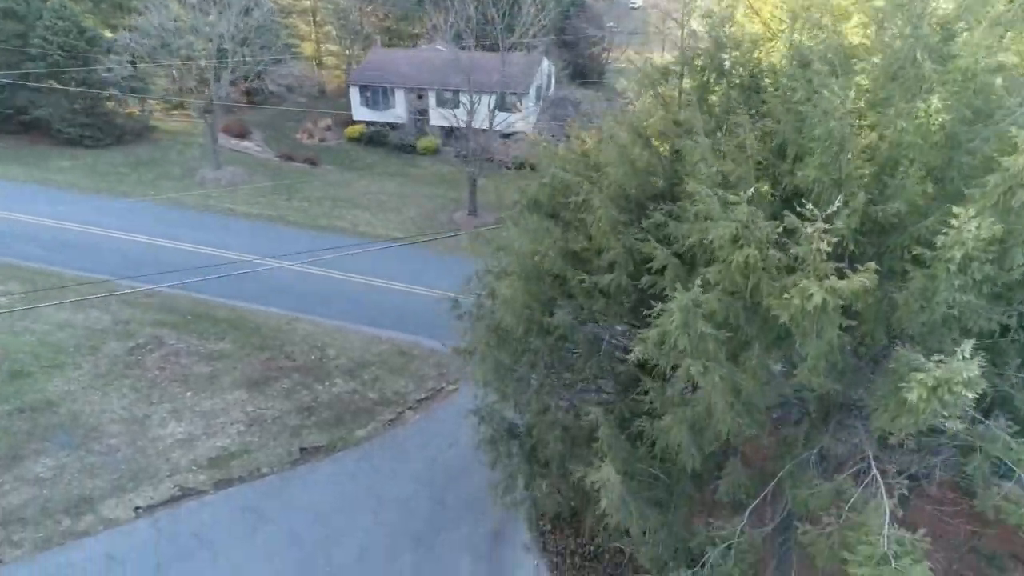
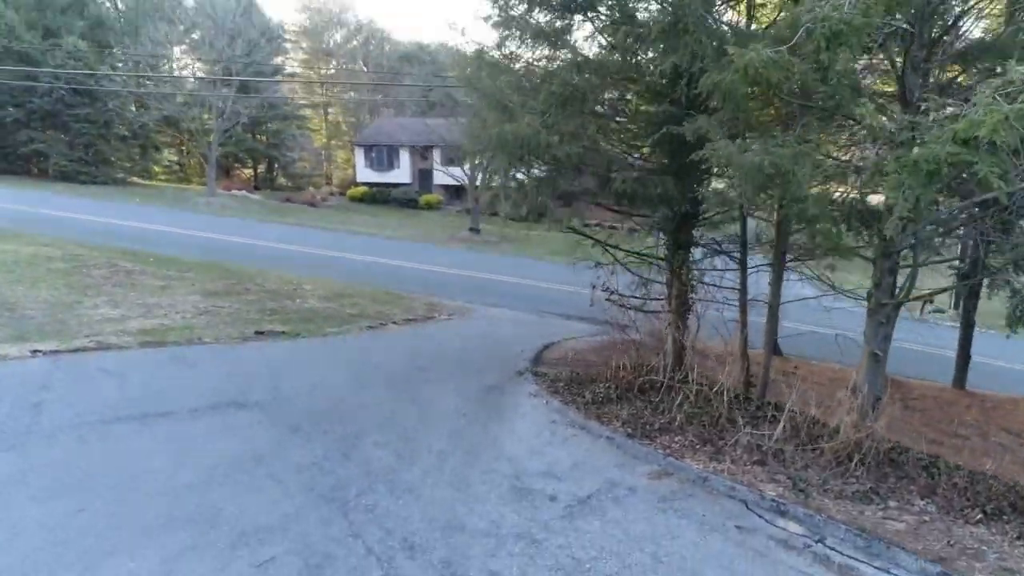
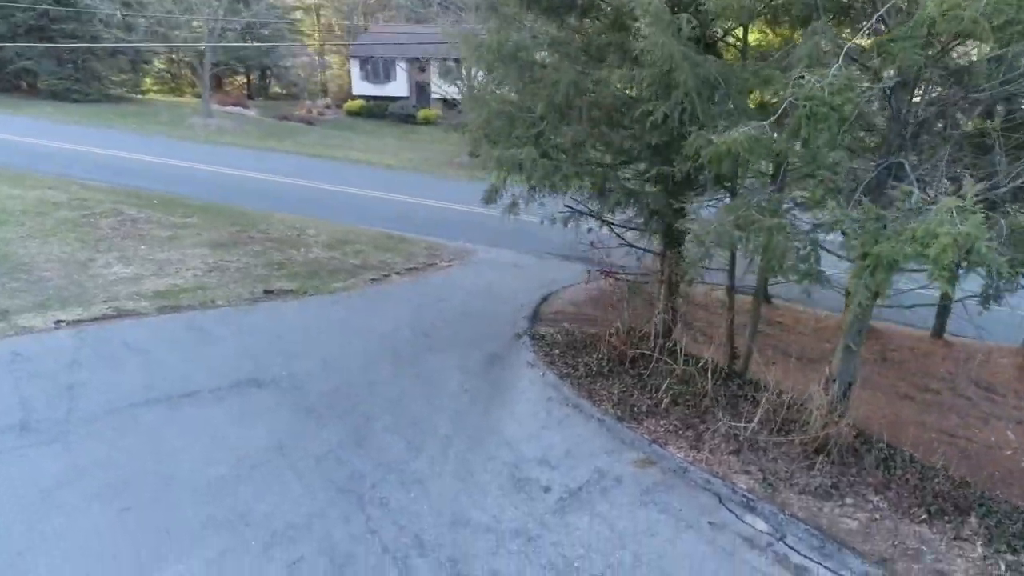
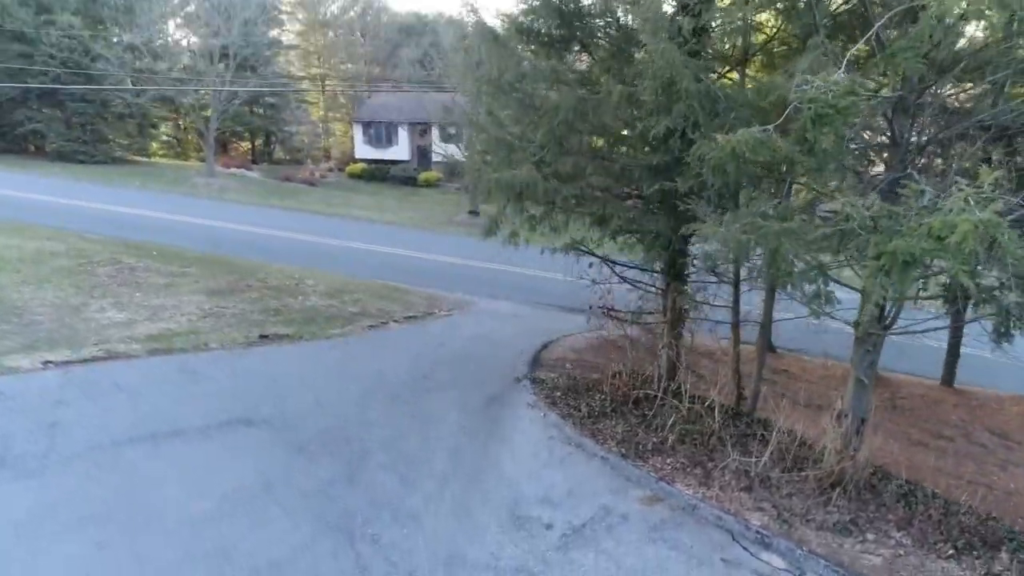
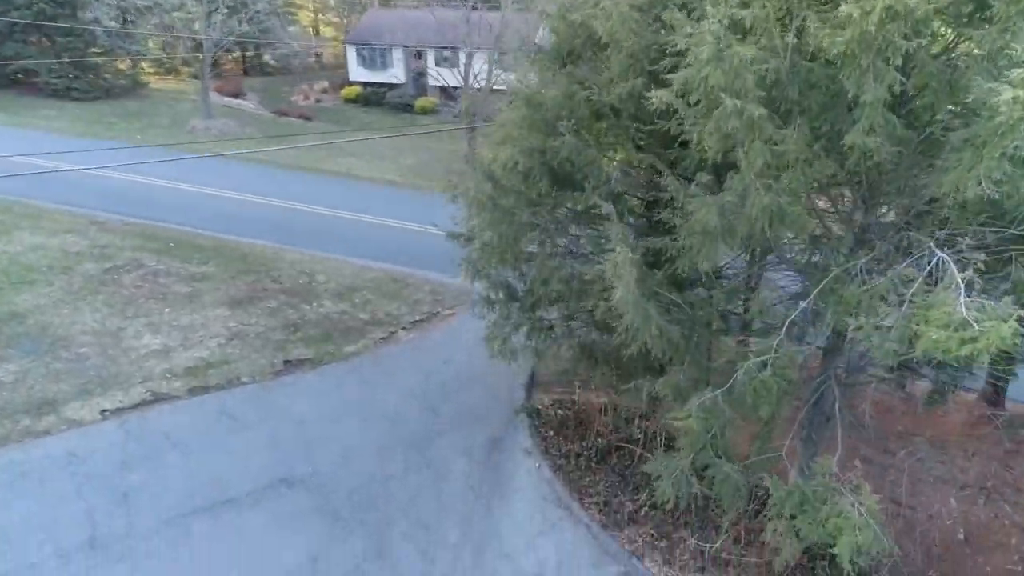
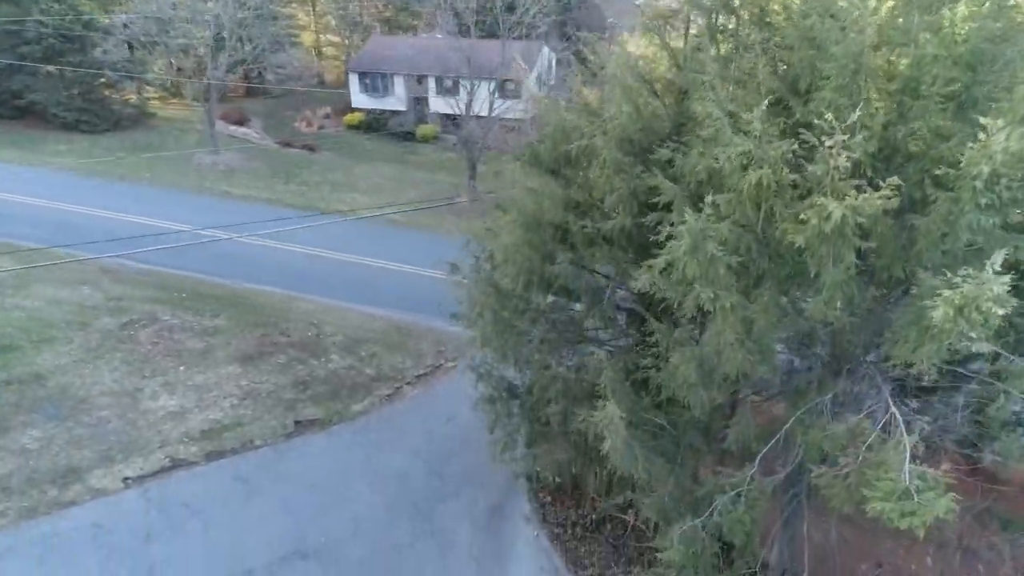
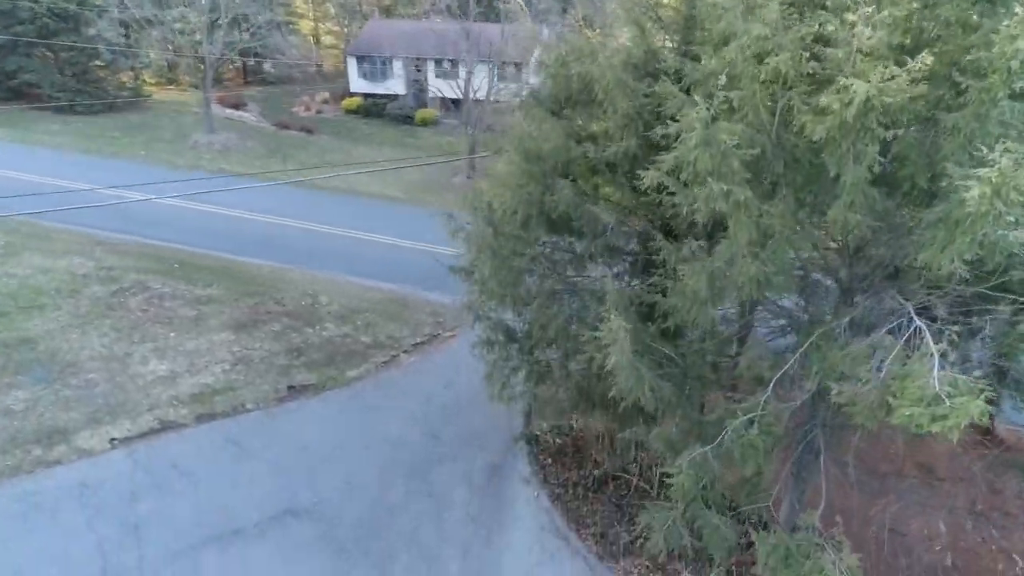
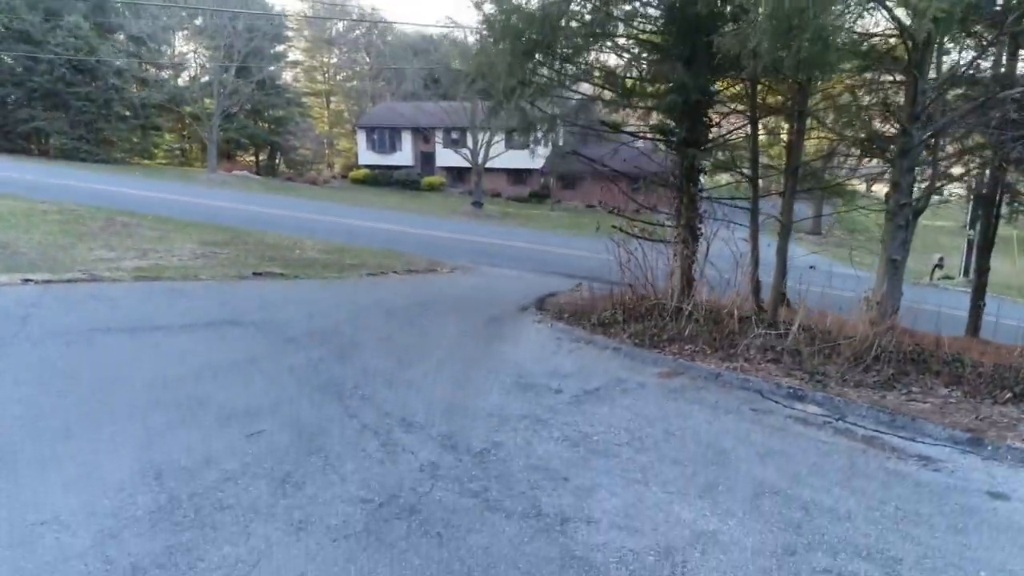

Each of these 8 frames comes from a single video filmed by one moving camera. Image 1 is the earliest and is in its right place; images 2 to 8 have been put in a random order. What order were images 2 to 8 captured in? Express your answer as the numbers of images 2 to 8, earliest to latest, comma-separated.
6, 7, 5, 3, 4, 2, 8
